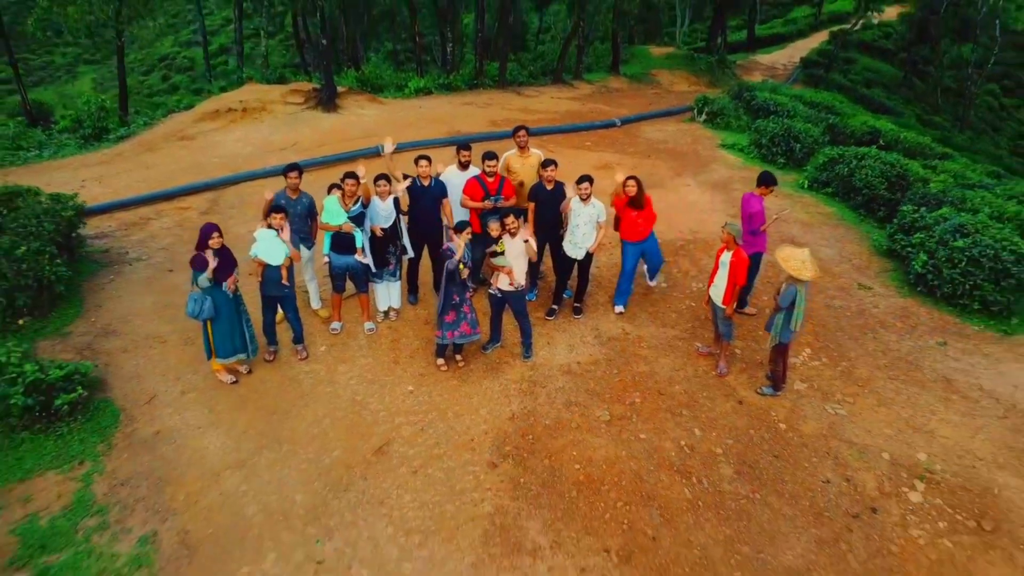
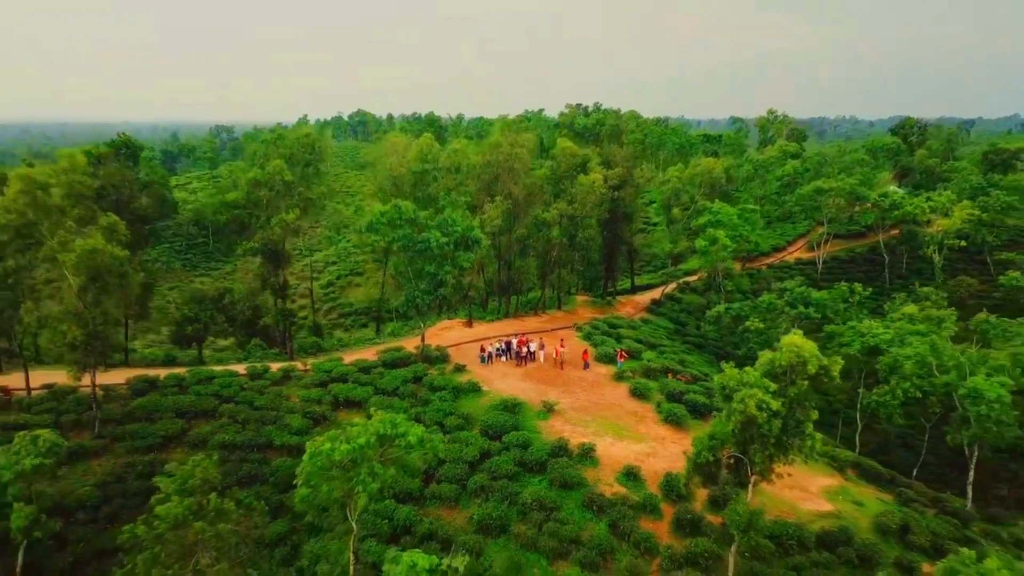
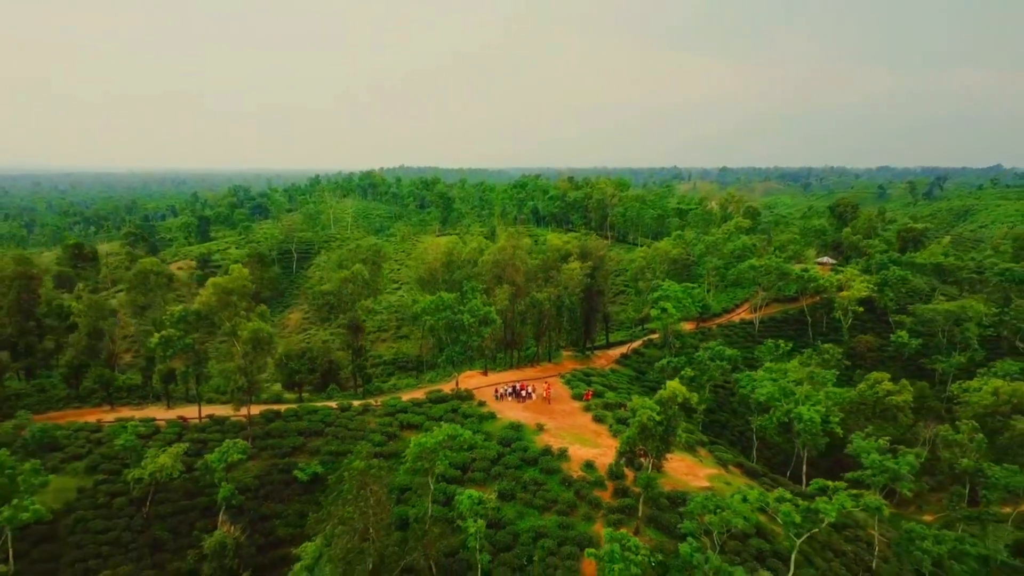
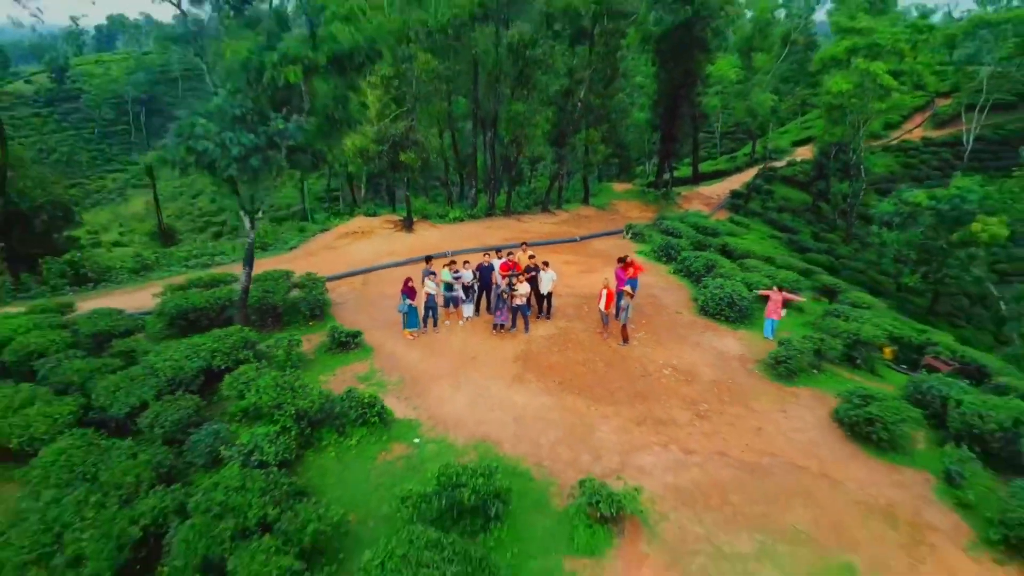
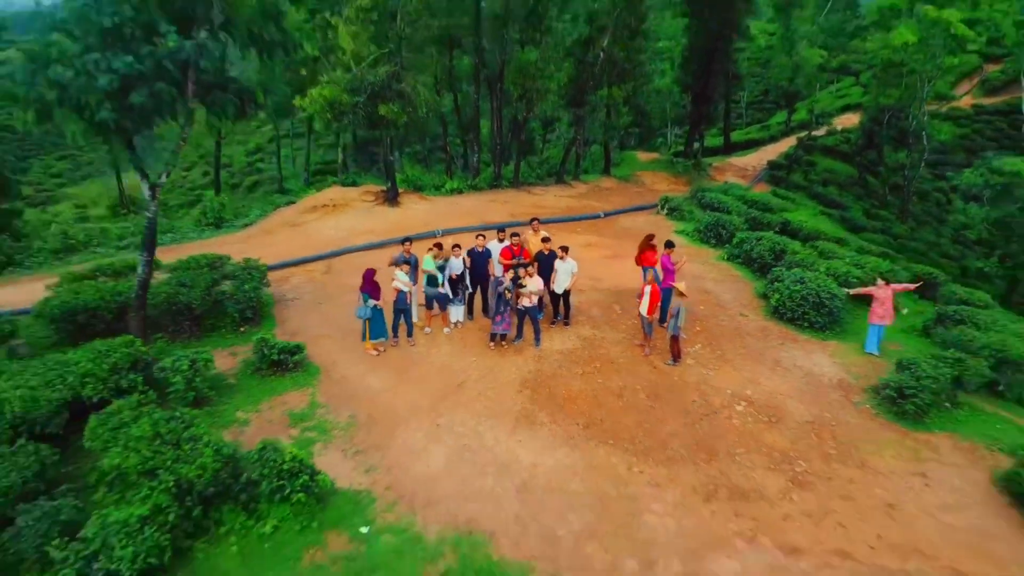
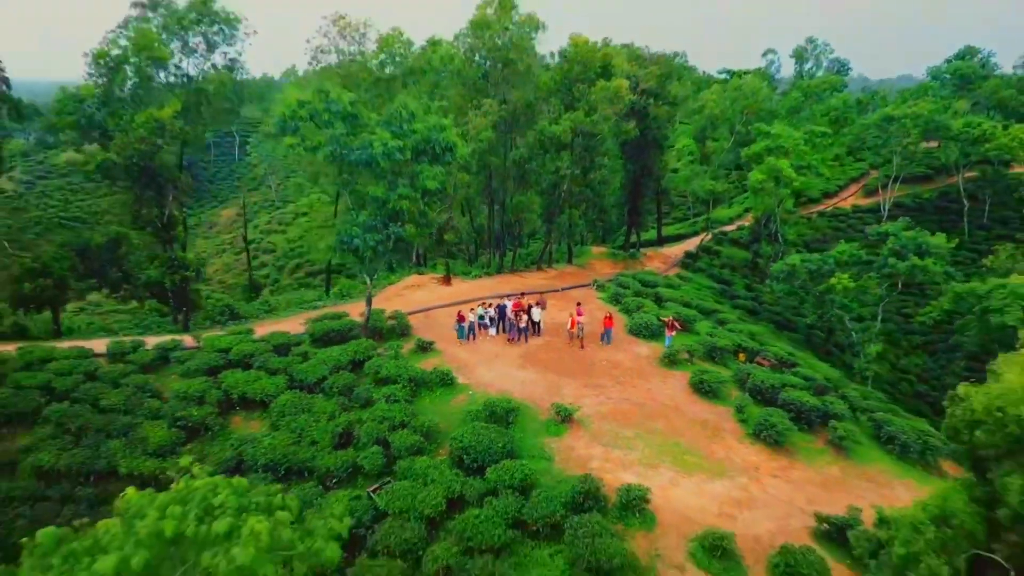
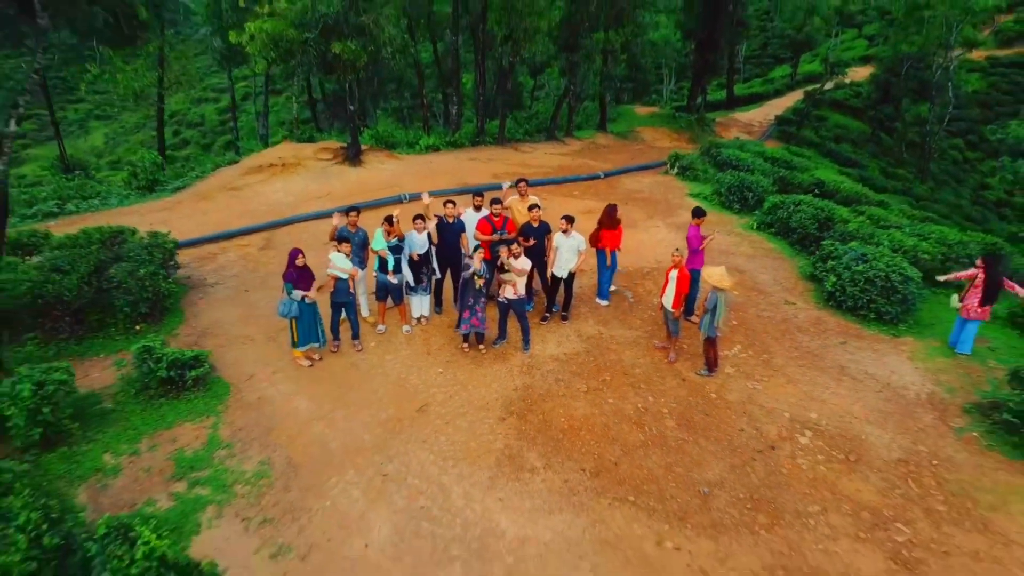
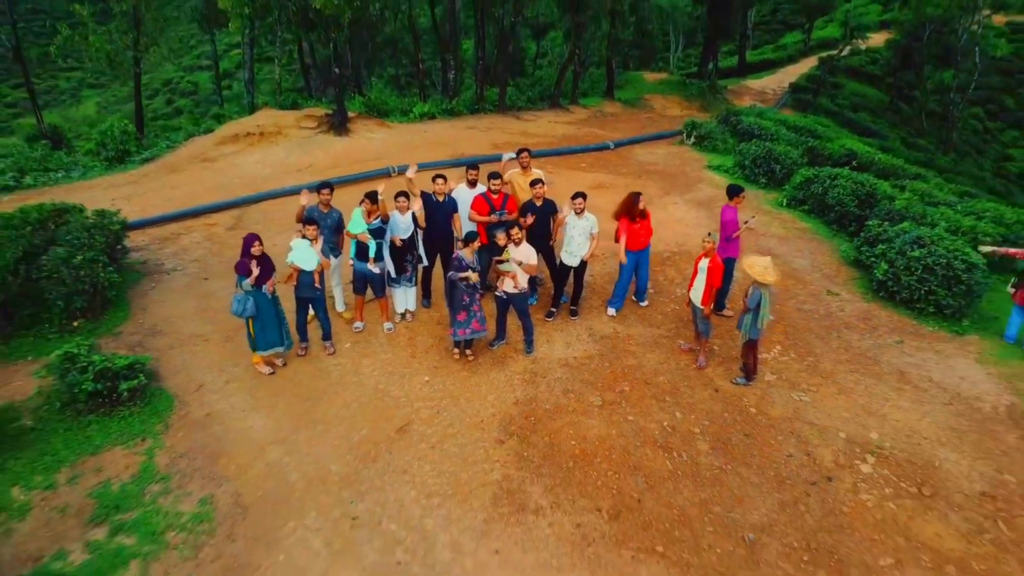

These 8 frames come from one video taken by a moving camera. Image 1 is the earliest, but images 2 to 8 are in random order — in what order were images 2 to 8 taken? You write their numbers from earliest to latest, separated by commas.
8, 7, 5, 4, 6, 2, 3
